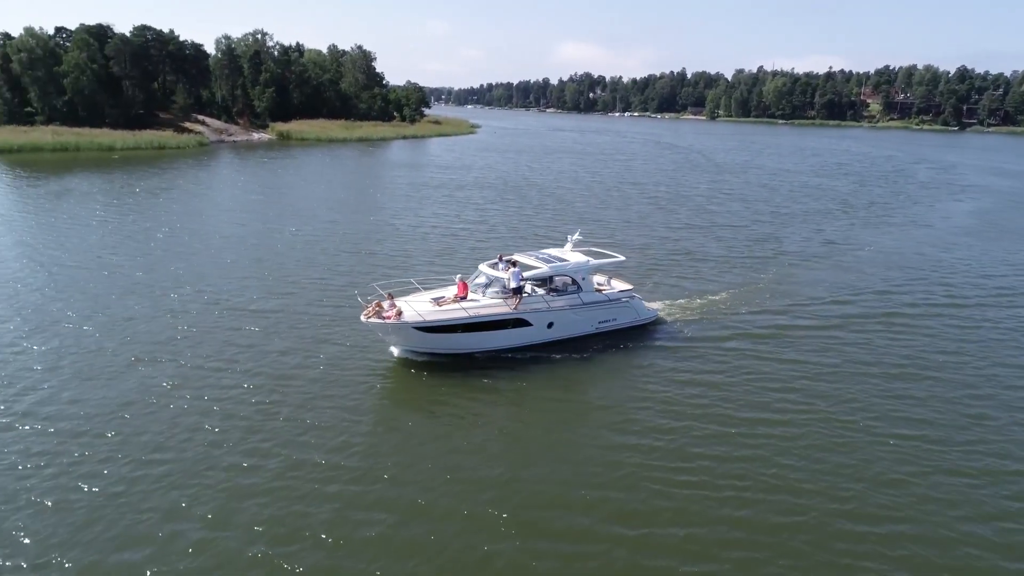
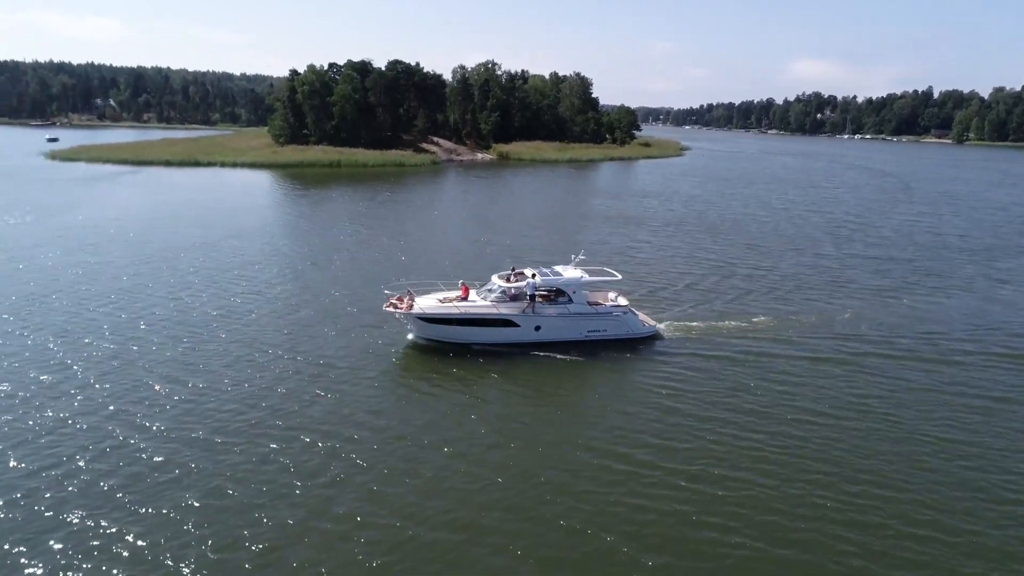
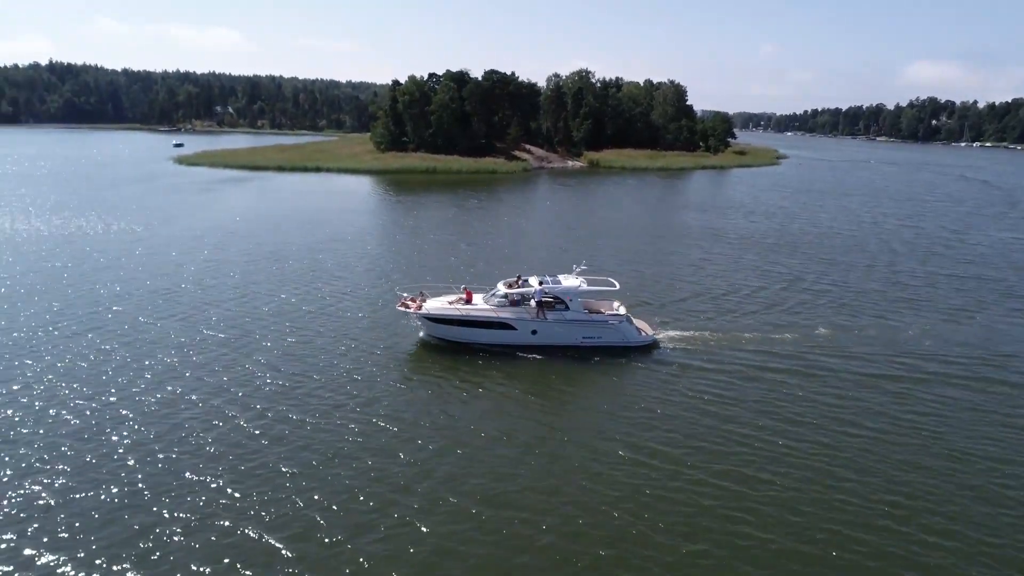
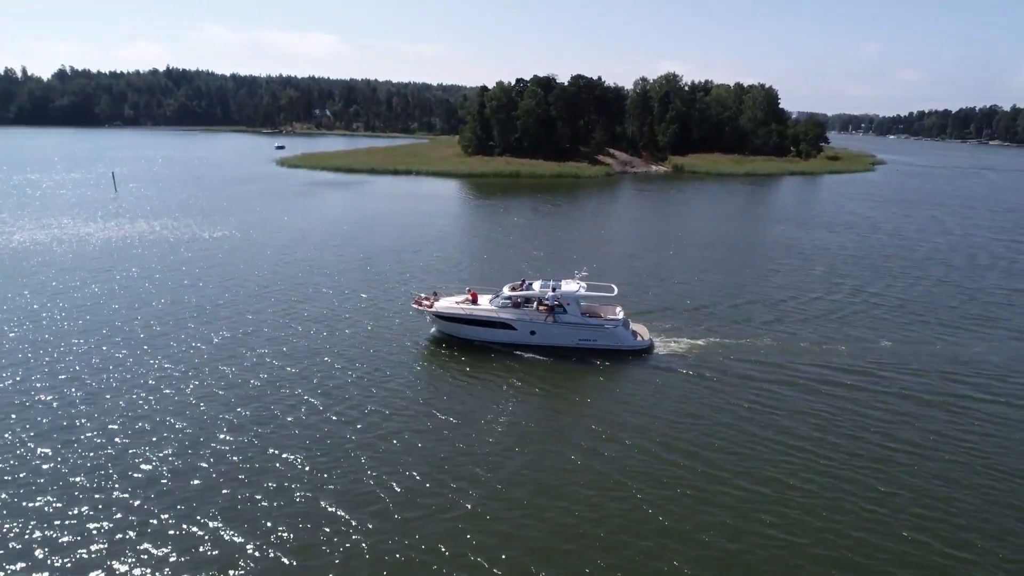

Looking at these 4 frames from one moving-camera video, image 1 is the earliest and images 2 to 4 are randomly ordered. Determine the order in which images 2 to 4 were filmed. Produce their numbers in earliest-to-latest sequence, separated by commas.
2, 3, 4
